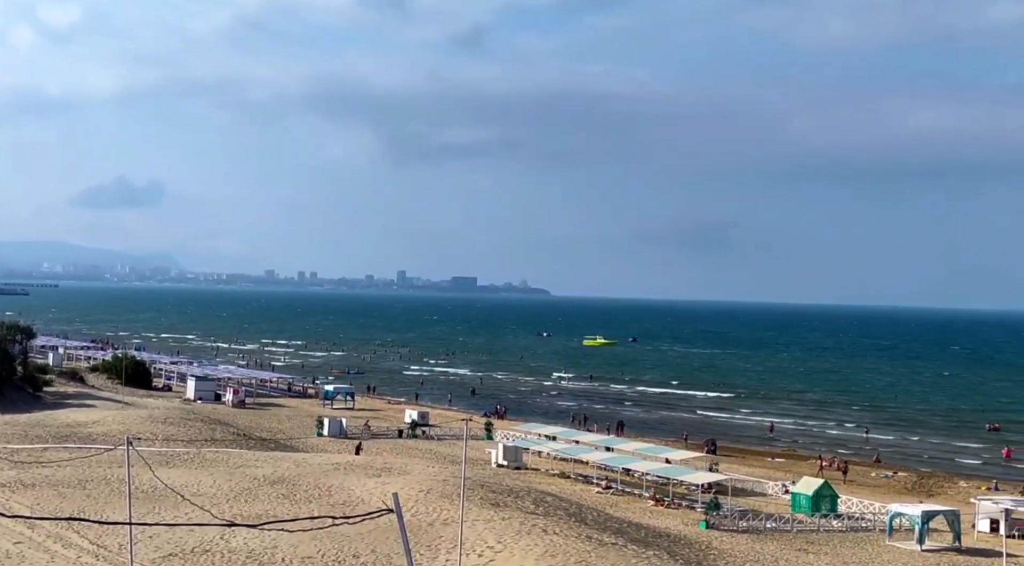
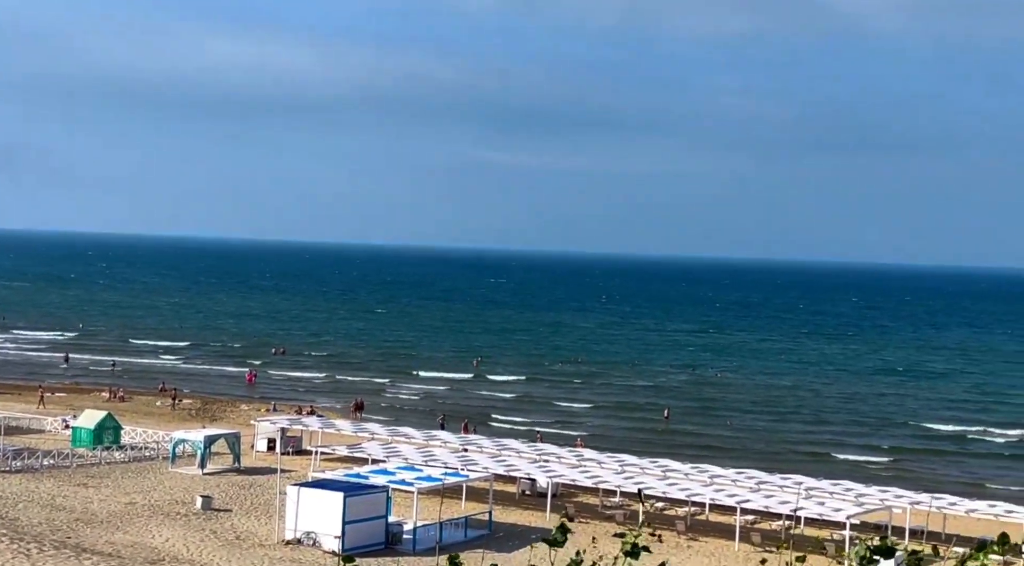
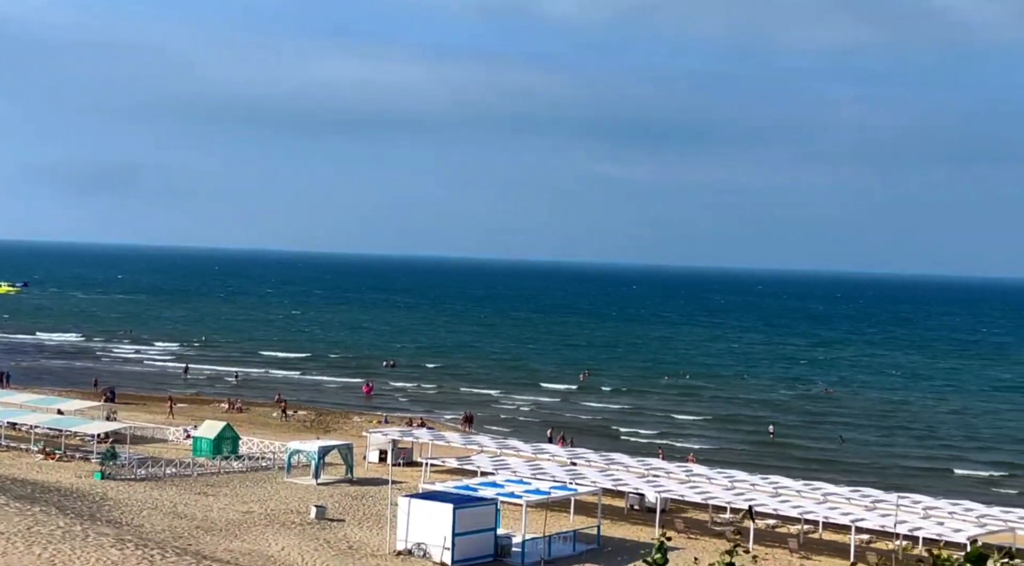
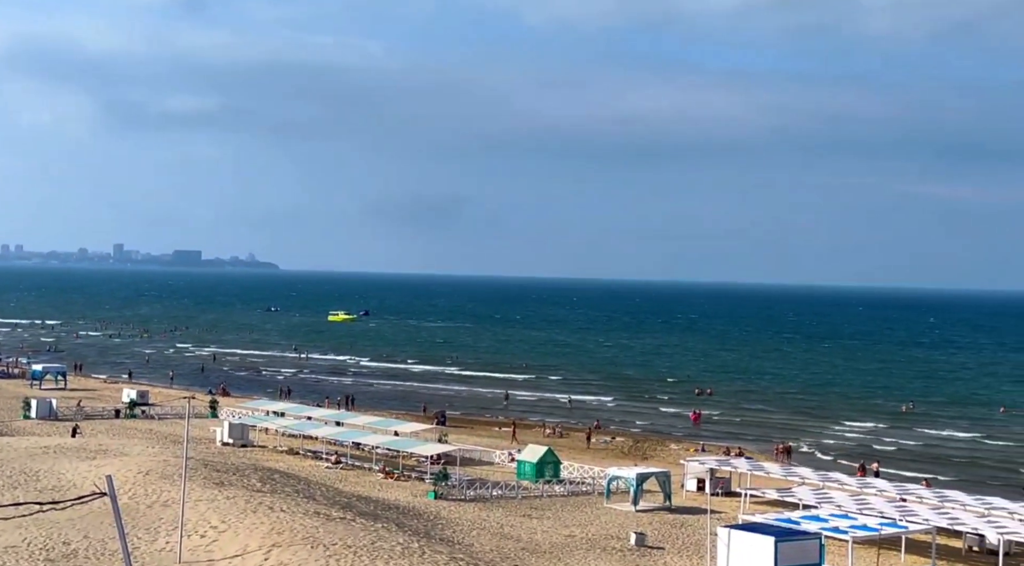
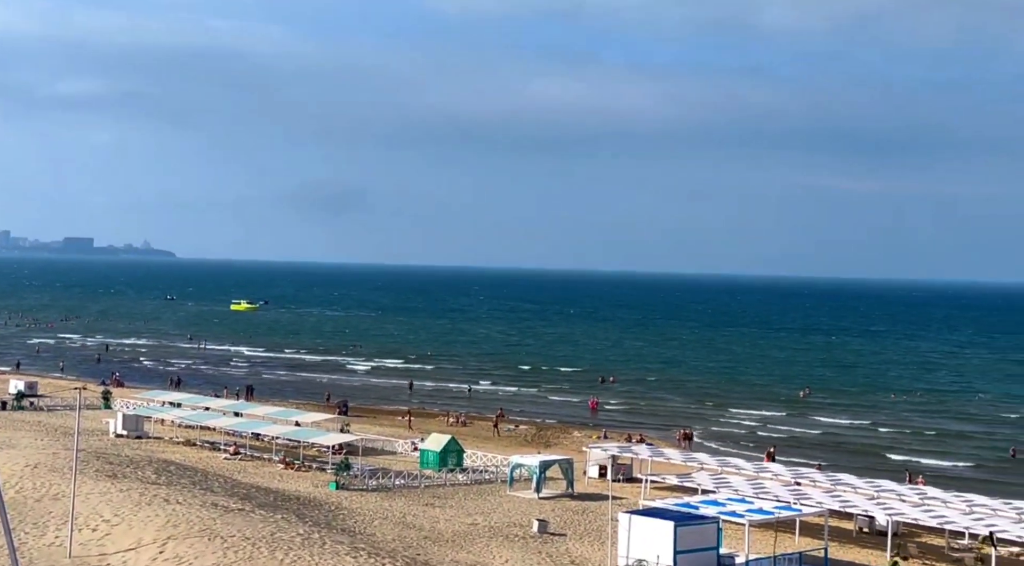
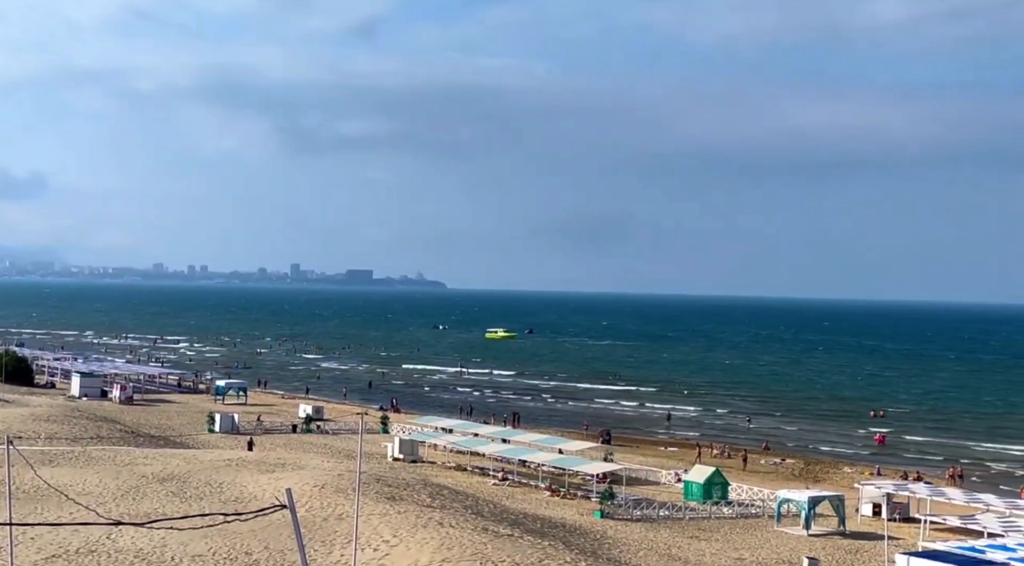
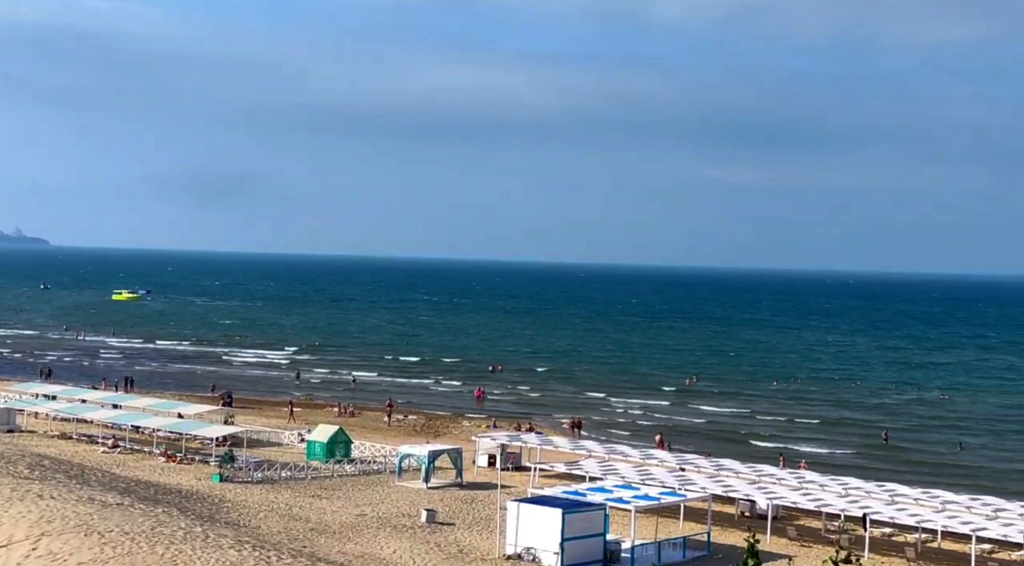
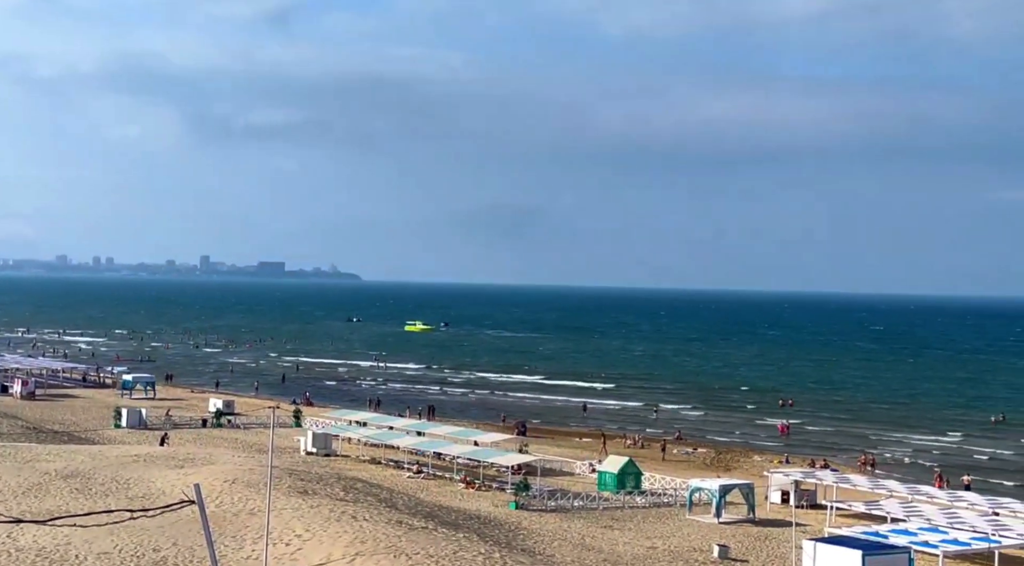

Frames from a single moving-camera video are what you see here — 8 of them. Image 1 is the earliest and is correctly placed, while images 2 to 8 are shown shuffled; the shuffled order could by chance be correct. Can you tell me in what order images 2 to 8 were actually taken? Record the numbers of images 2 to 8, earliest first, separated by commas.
6, 8, 4, 5, 7, 3, 2
